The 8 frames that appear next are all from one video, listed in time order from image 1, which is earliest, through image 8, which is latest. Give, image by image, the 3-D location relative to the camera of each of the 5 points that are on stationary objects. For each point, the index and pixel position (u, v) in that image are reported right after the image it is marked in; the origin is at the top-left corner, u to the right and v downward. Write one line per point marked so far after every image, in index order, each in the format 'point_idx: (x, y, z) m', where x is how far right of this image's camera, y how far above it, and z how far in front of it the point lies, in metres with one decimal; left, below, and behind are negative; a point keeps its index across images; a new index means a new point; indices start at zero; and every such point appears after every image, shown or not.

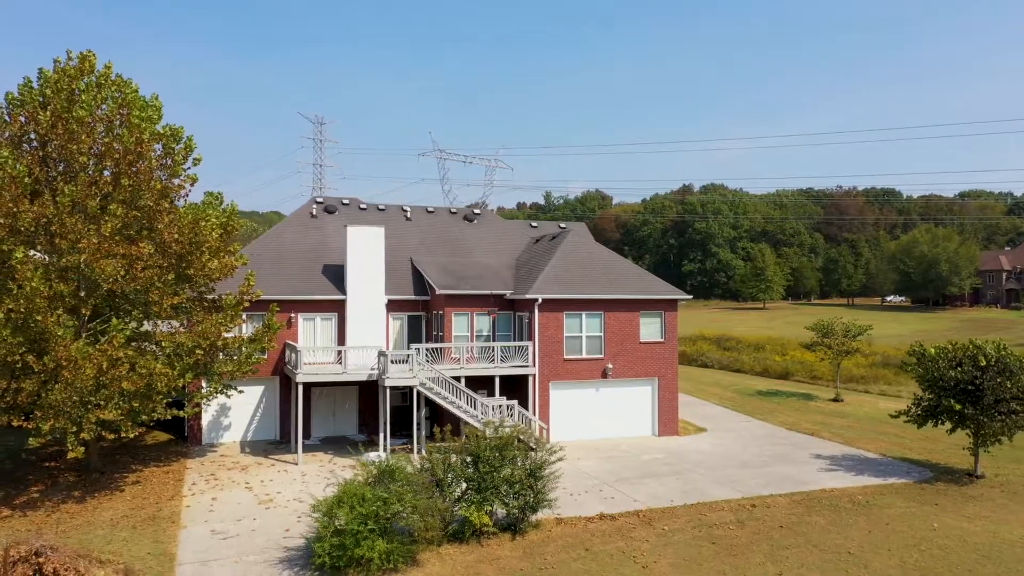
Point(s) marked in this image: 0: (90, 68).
0: (-11.2, +5.8, +18.4) m
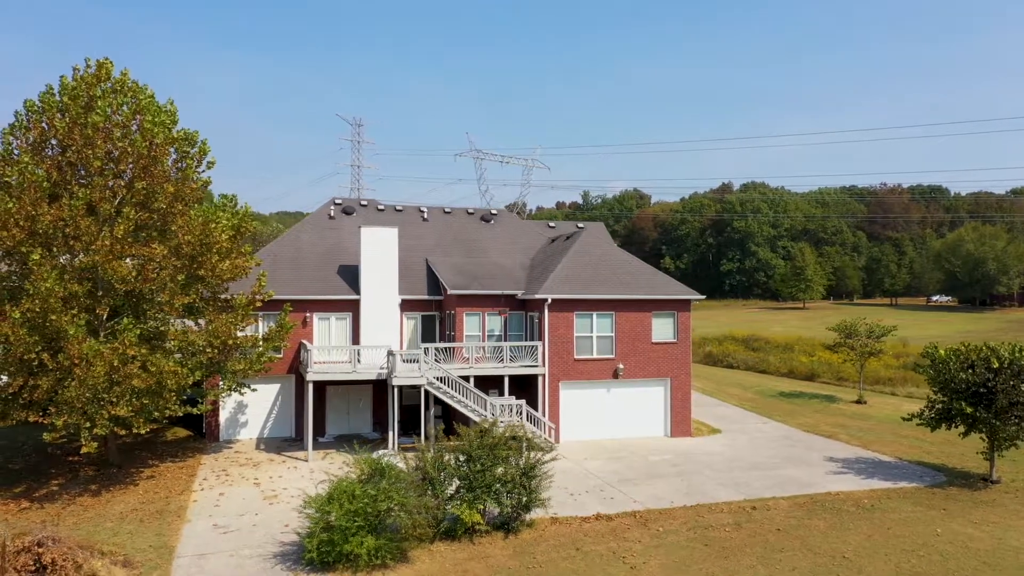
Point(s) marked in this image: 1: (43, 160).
0: (-11.0, +5.8, +19.0) m
1: (-12.2, +3.4, +18.1) m
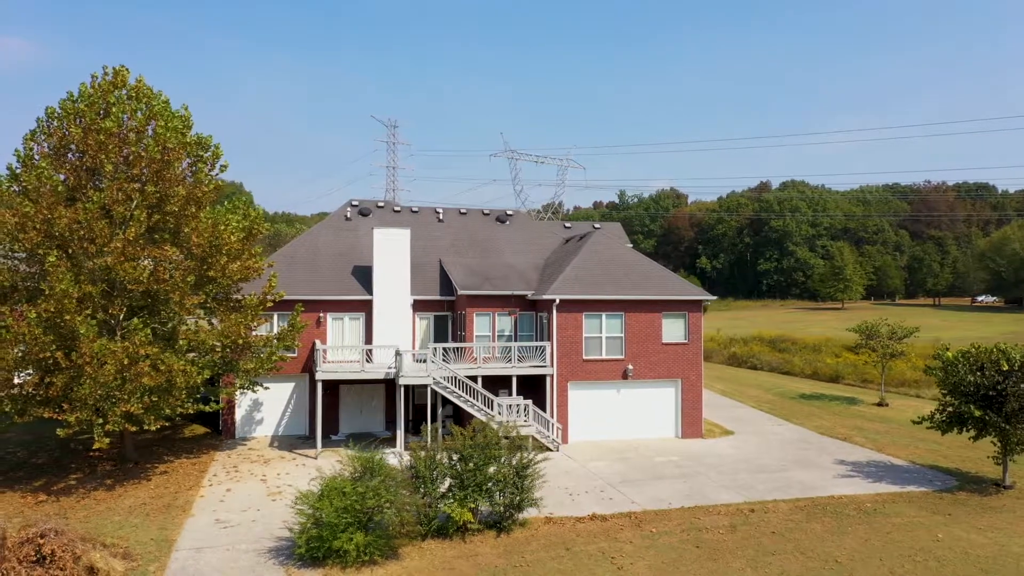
0: (-10.9, +5.8, +19.6) m
1: (-12.2, +3.3, +18.7) m
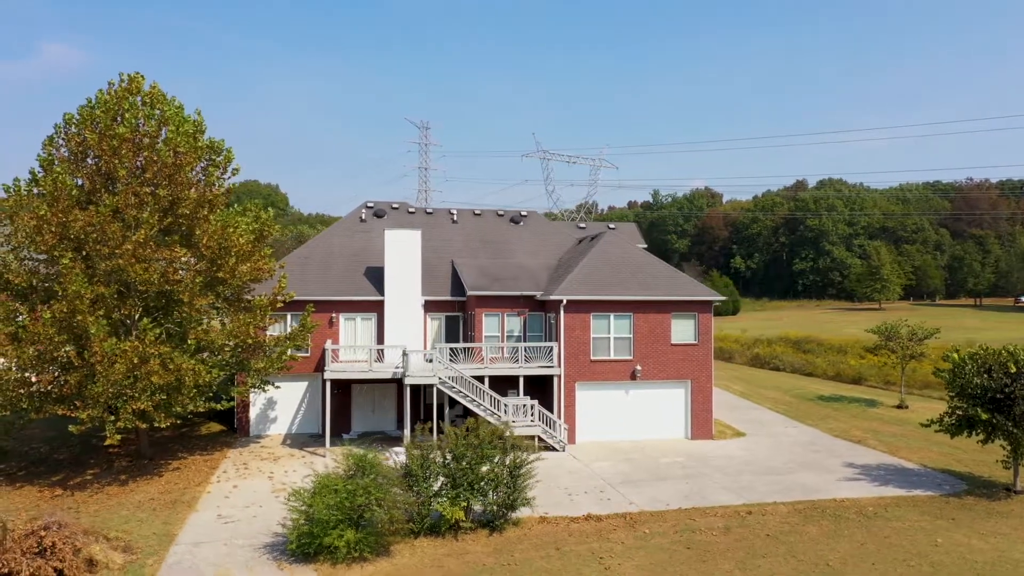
0: (-10.8, +5.8, +20.1) m
1: (-12.1, +3.3, +19.3) m
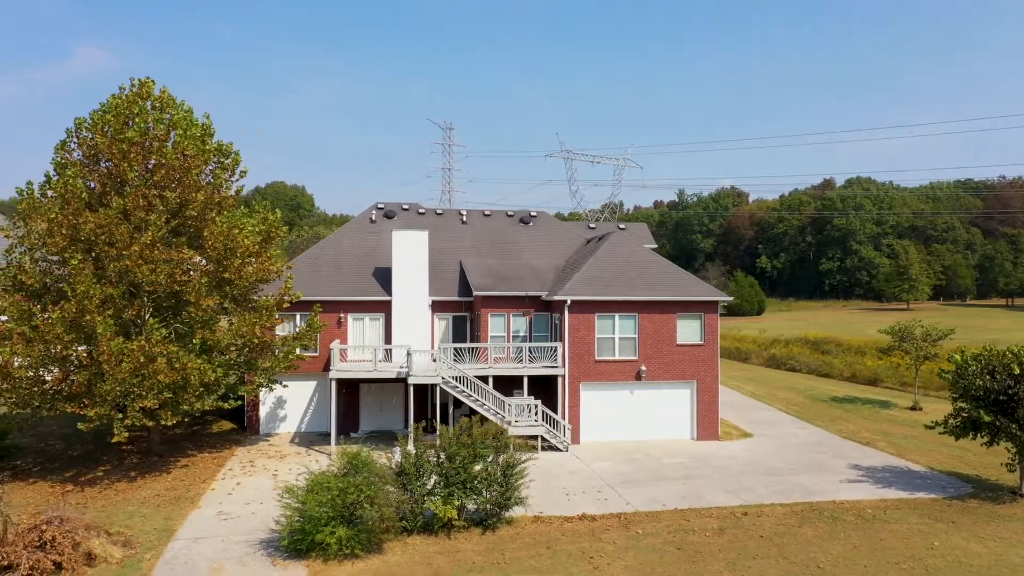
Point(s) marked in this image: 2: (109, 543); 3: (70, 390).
0: (-10.8, +5.8, +20.5) m
1: (-12.1, +3.3, +19.7) m
2: (-7.1, -4.5, +12.3) m
3: (-11.6, -2.7, +18.1) m
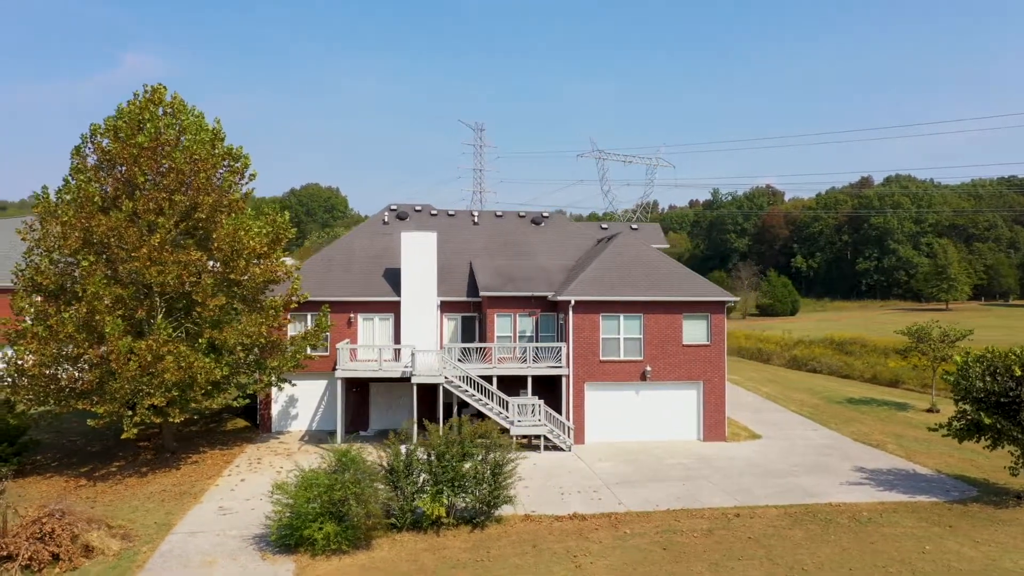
0: (-10.7, +5.7, +21.1) m
1: (-12.0, +3.3, +20.3) m
2: (-7.4, -4.5, +12.7) m
3: (-11.6, -2.7, +18.7) m
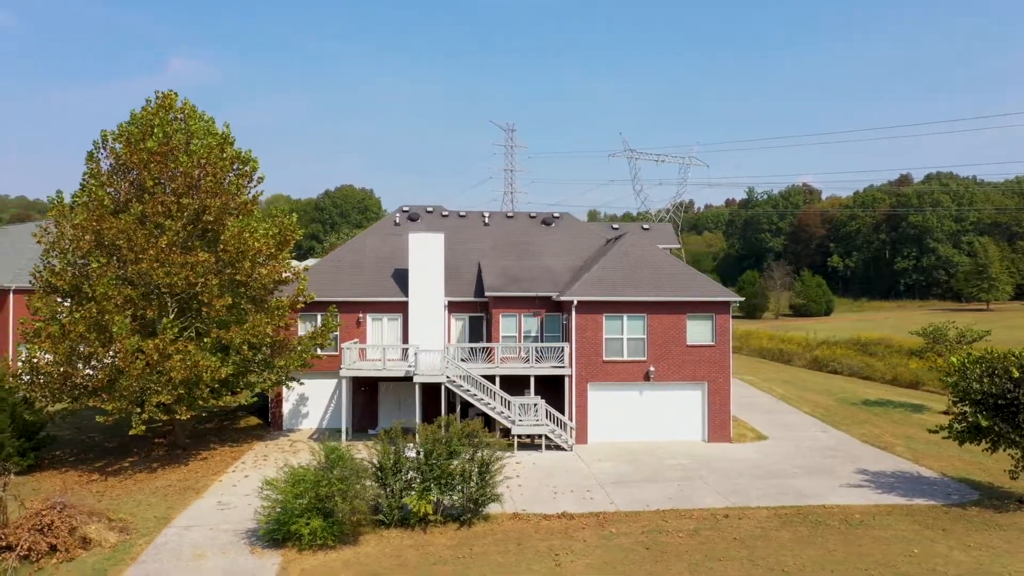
0: (-10.7, +5.7, +21.6) m
1: (-12.0, +3.2, +21.0) m
2: (-7.7, -4.6, +13.1) m
3: (-11.7, -2.7, +19.4) m
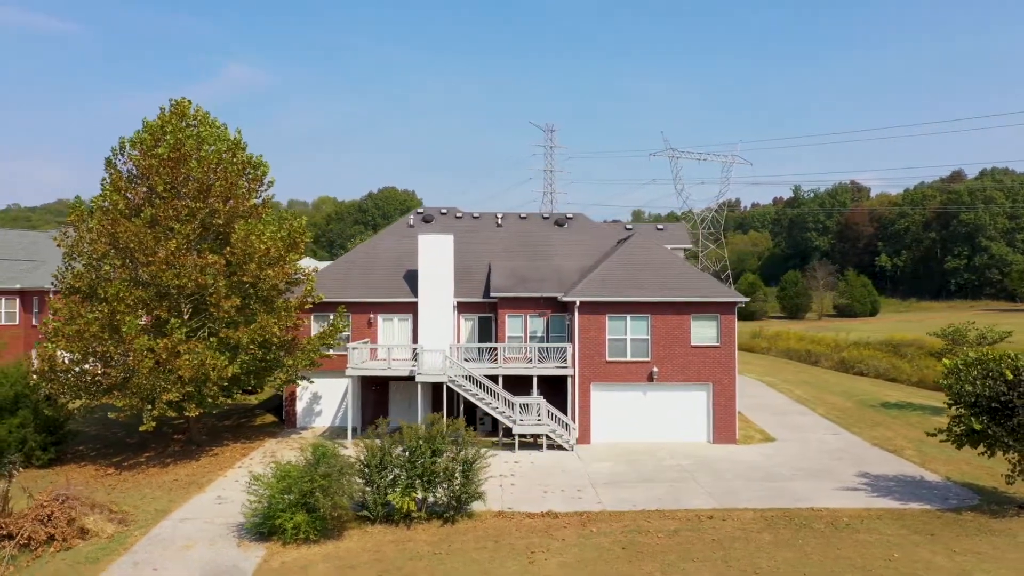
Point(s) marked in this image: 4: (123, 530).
0: (-10.7, +5.7, +22.4) m
1: (-12.0, +3.2, +21.8) m
2: (-8.1, -4.6, +13.8) m
3: (-11.8, -2.8, +20.2) m
4: (-7.7, -4.8, +13.7) m
